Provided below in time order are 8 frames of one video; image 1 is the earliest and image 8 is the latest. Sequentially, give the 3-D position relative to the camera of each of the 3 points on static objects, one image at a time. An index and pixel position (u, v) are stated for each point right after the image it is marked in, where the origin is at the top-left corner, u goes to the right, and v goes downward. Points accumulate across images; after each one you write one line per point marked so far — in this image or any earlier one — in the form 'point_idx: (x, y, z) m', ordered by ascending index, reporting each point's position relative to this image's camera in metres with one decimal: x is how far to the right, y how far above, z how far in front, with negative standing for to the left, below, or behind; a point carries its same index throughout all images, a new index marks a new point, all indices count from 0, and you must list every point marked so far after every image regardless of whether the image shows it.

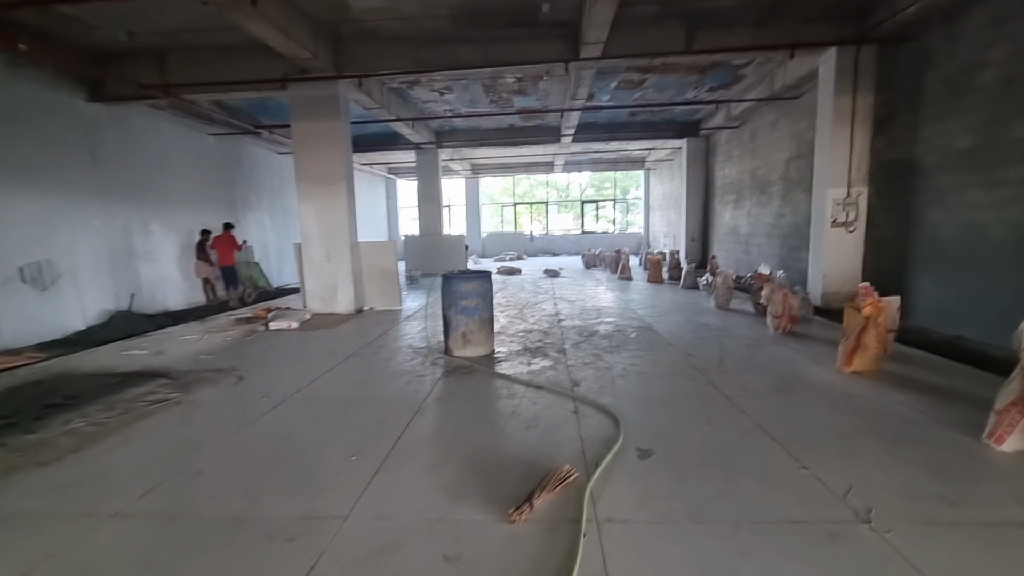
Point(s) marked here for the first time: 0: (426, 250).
0: (-1.8, +0.8, +11.0) m
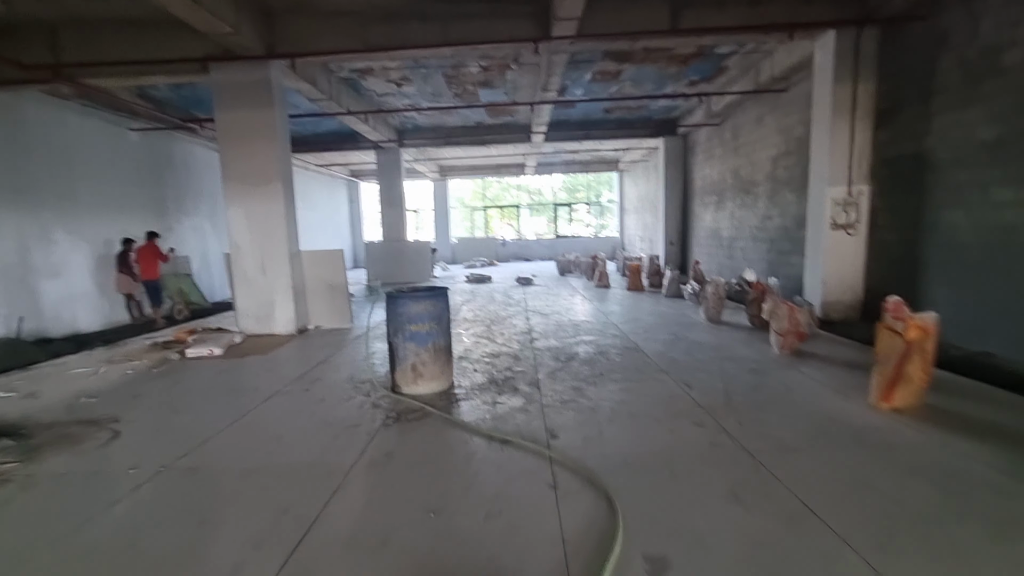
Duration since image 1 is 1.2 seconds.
0: (-2.4, +0.6, +10.2) m
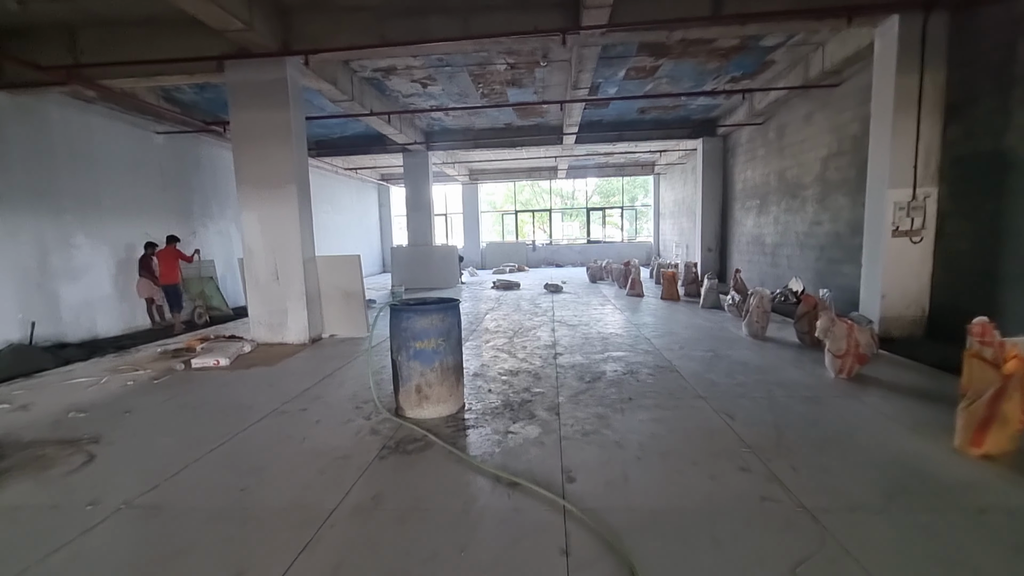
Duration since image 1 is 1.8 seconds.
0: (-1.9, +0.5, +10.0) m
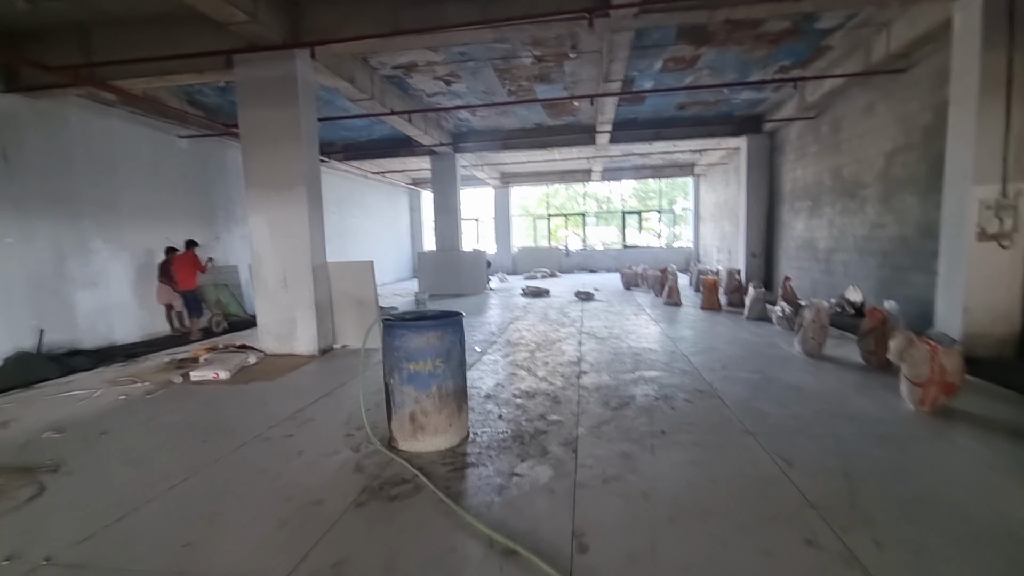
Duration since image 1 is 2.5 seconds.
0: (-1.3, +0.4, +9.7) m
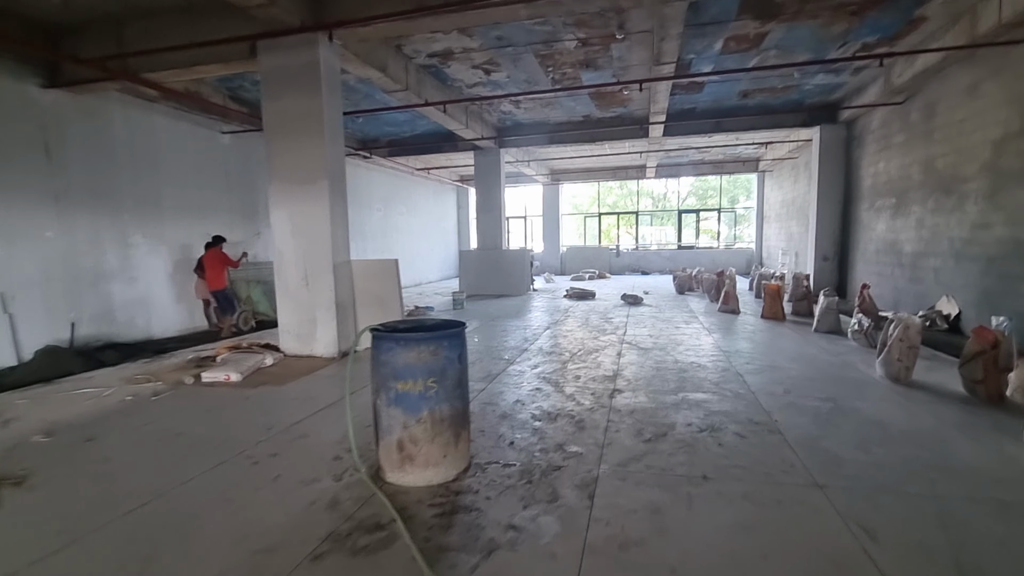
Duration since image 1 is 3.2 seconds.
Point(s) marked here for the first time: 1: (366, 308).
0: (-0.5, +0.4, +9.4) m
1: (-1.3, -0.2, +4.5) m
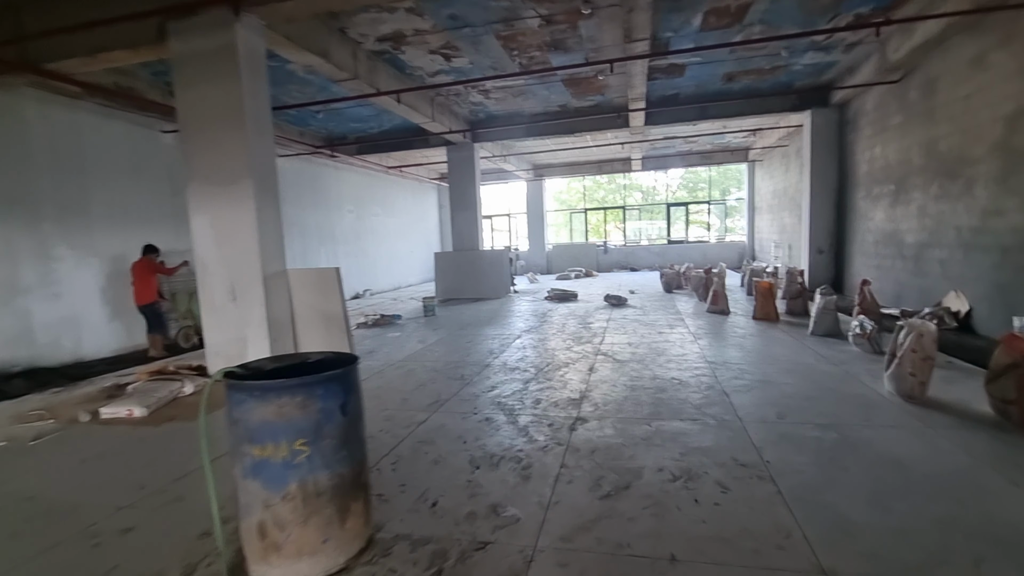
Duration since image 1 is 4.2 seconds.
0: (-0.9, +0.3, +8.9) m
1: (-1.6, -0.3, +4.0) m
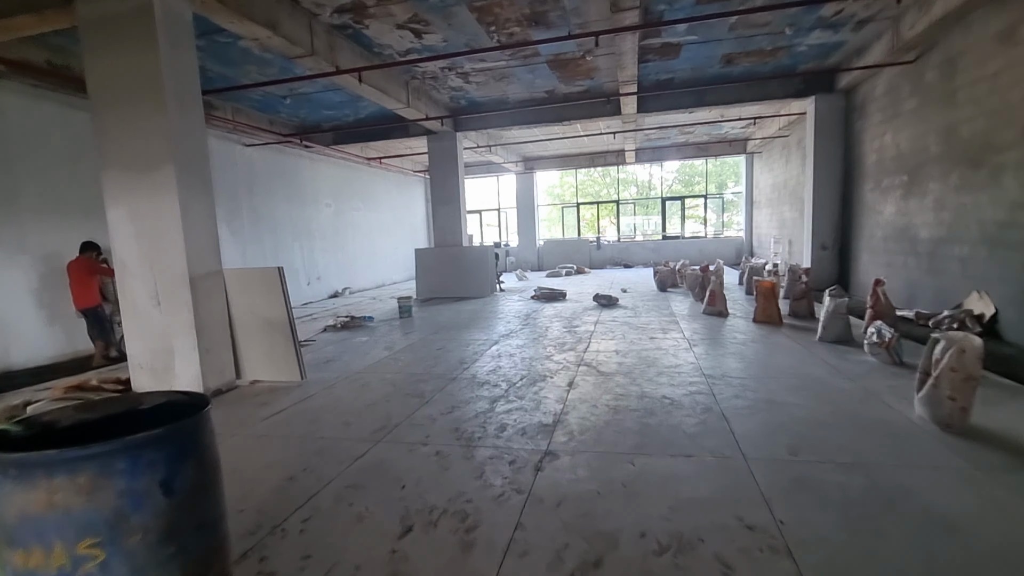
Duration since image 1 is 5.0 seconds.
0: (-1.1, +0.3, +8.4) m
1: (-1.8, -0.3, +3.5) m
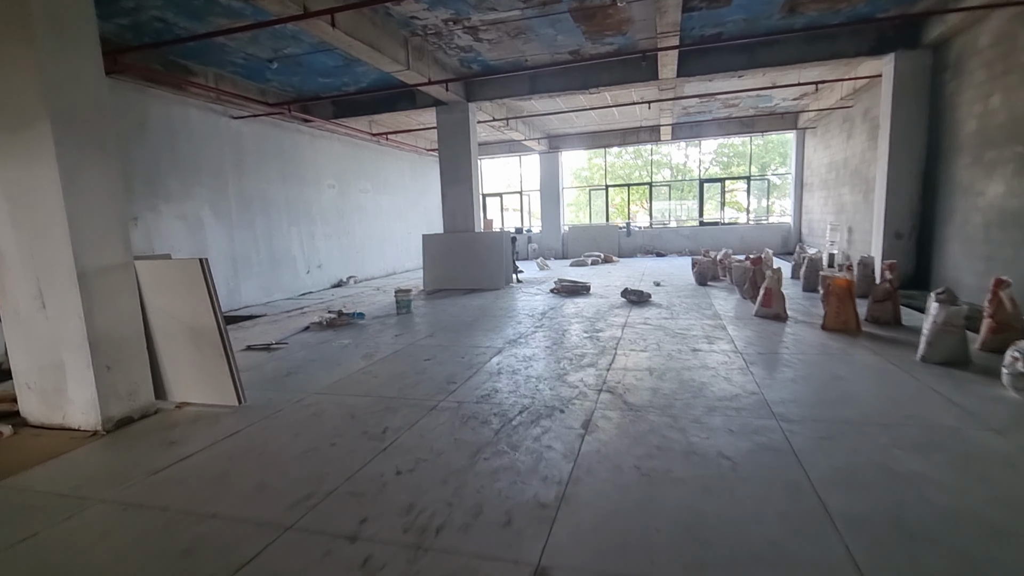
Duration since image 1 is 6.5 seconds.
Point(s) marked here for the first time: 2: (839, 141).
0: (-0.9, +0.5, +7.6) m
1: (-1.8, -0.3, +2.7) m
2: (+5.5, +2.5, +8.6) m
